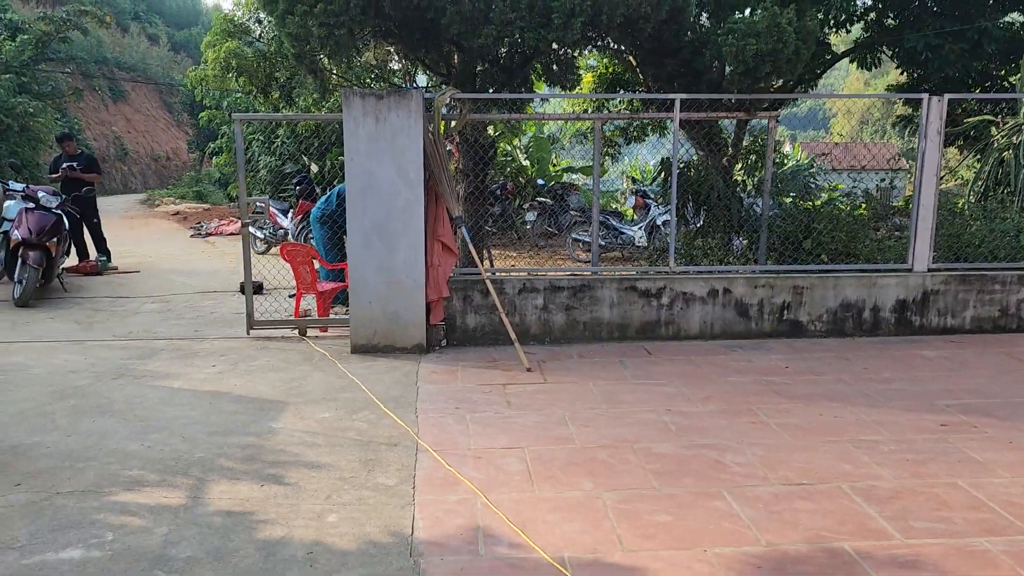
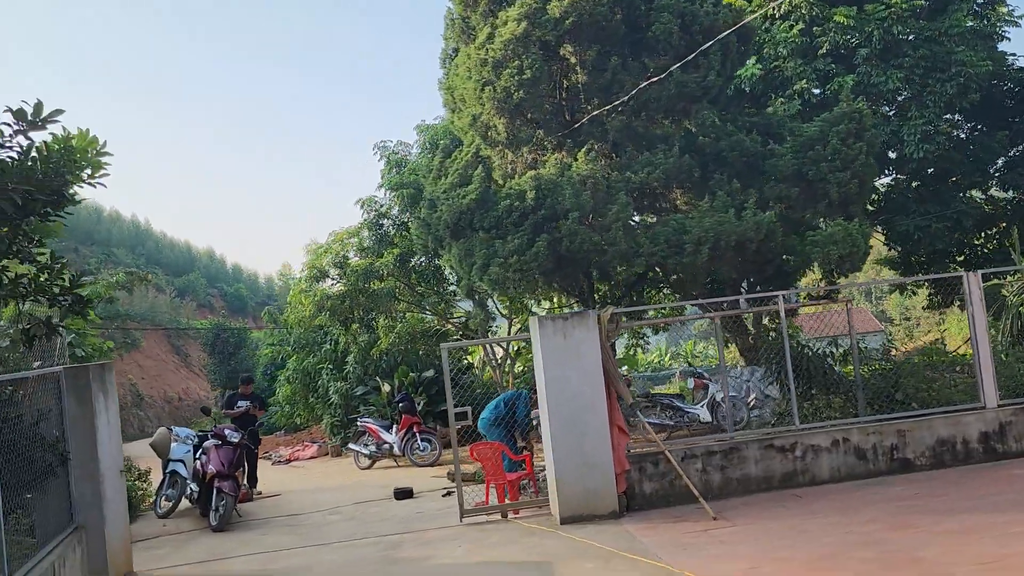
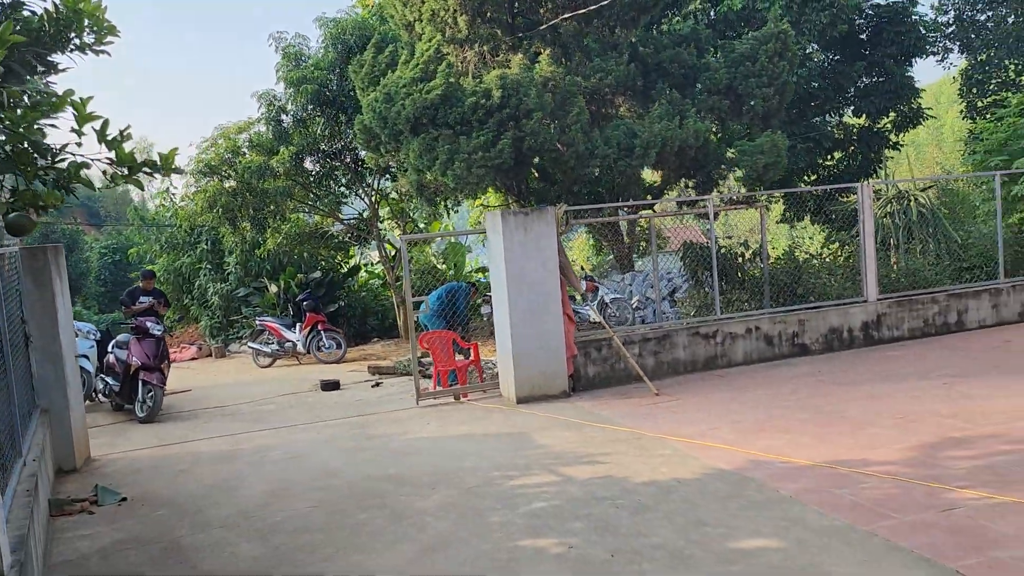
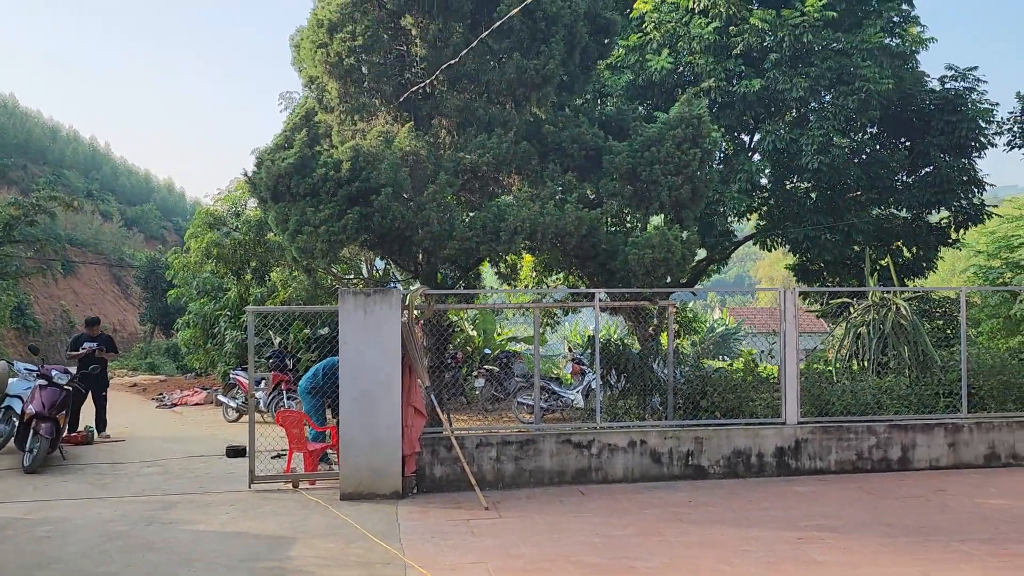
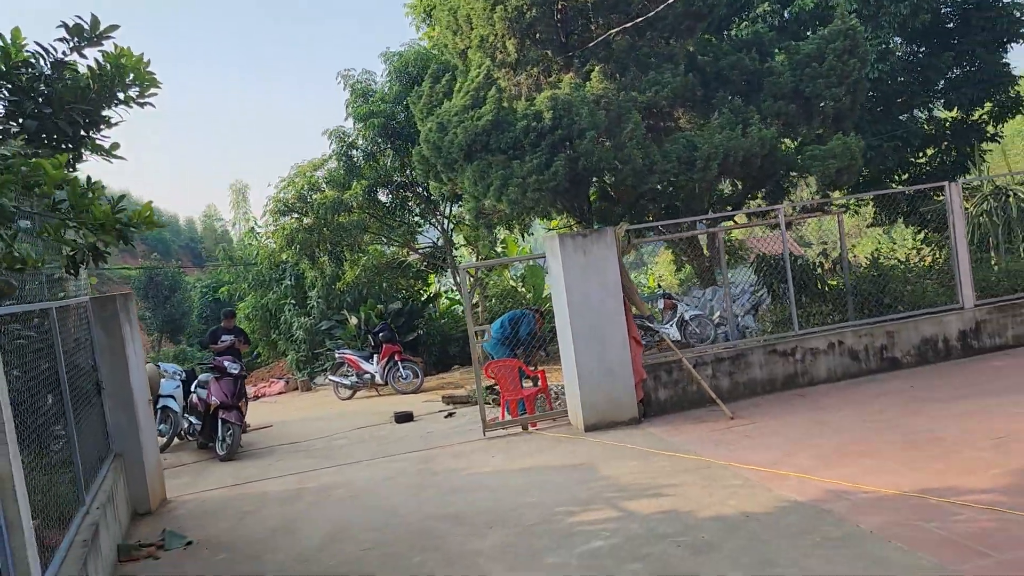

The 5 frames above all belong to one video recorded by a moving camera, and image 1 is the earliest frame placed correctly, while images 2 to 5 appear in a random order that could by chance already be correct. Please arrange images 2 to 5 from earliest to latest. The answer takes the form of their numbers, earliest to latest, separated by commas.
4, 2, 5, 3
